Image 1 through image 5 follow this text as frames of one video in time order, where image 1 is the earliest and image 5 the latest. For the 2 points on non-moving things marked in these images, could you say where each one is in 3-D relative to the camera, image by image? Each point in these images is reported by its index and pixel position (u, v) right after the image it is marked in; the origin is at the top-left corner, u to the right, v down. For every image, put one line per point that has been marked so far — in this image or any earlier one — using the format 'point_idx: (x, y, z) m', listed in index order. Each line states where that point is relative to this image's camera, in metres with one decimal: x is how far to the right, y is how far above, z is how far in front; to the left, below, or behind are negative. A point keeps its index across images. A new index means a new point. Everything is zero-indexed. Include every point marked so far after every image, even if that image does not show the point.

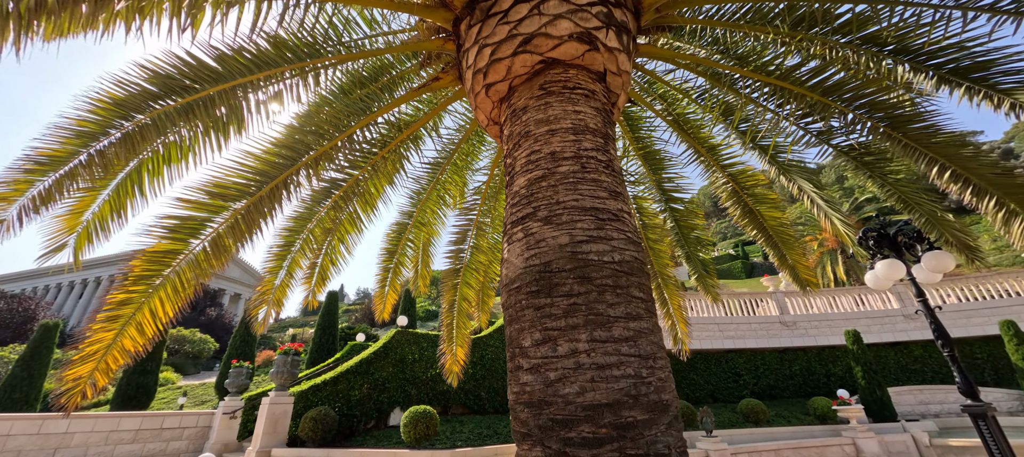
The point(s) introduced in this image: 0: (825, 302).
0: (+13.6, -3.0, +15.4) m
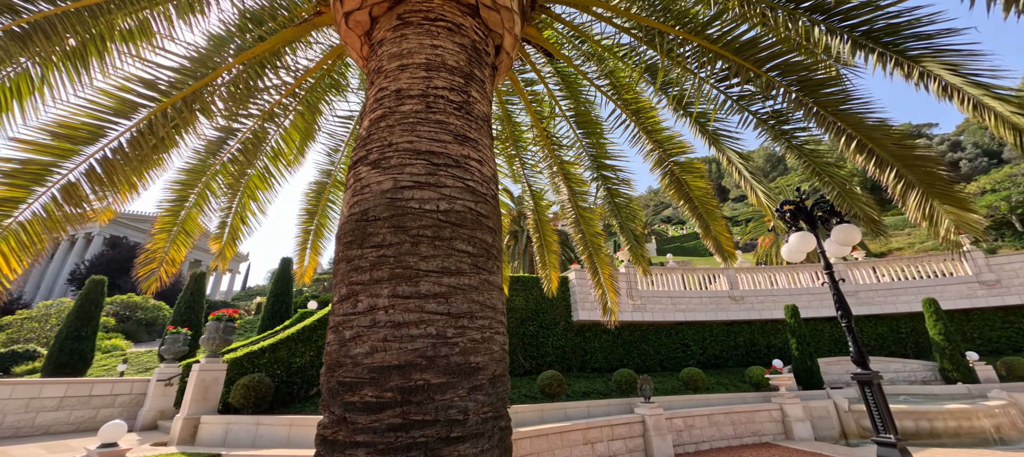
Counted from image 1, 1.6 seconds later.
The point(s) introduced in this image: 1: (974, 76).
0: (+11.9, -2.1, +16.1) m
1: (+3.4, +1.1, +2.7) m
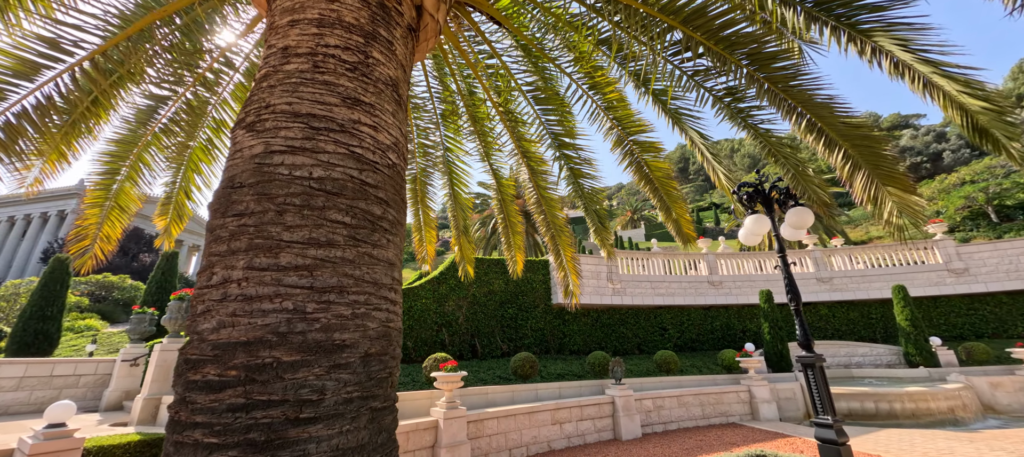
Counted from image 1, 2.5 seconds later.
0: (+11.1, -1.6, +16.3) m
1: (+2.9, +1.3, +2.6) m
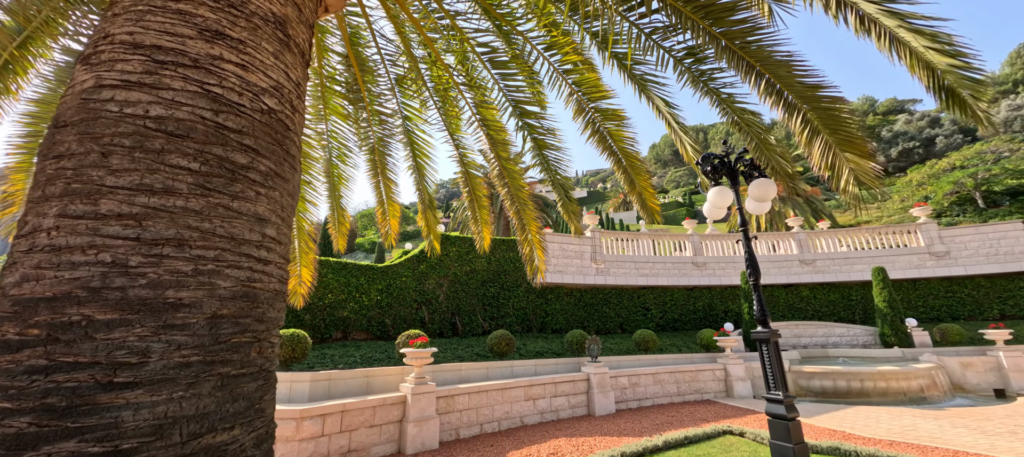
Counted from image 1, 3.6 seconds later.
0: (+10.4, -0.7, +16.4) m
1: (+2.5, +1.5, +2.4) m
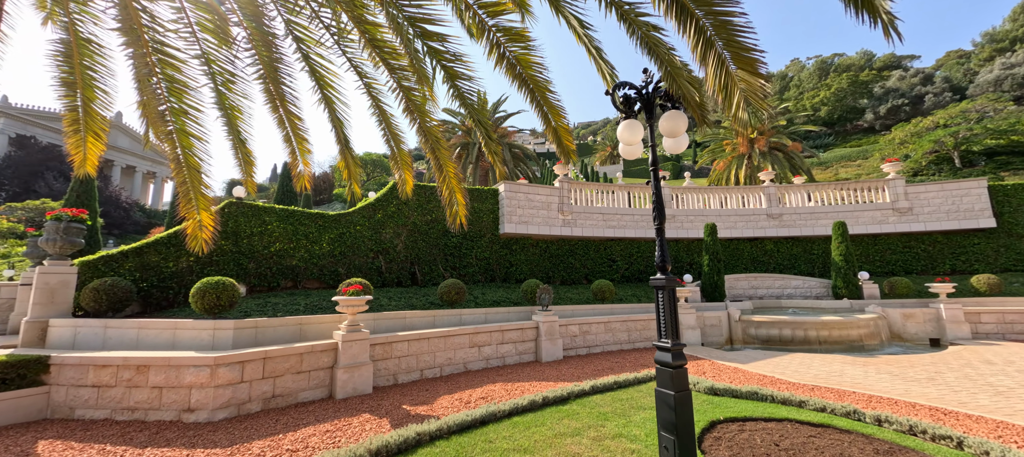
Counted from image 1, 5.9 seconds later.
0: (+9.0, +1.3, +16.2) m
1: (+1.4, +1.9, +1.9) m
